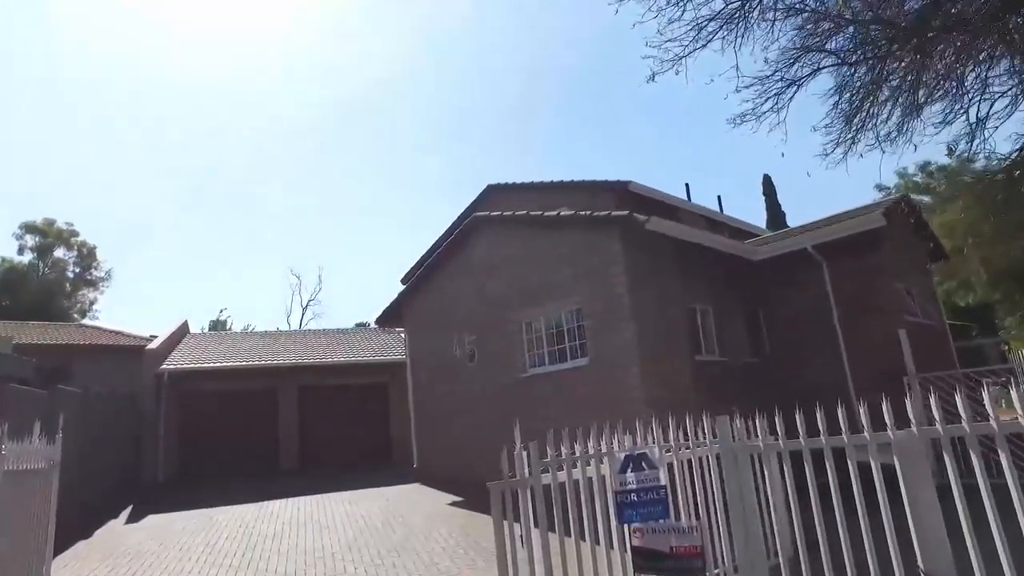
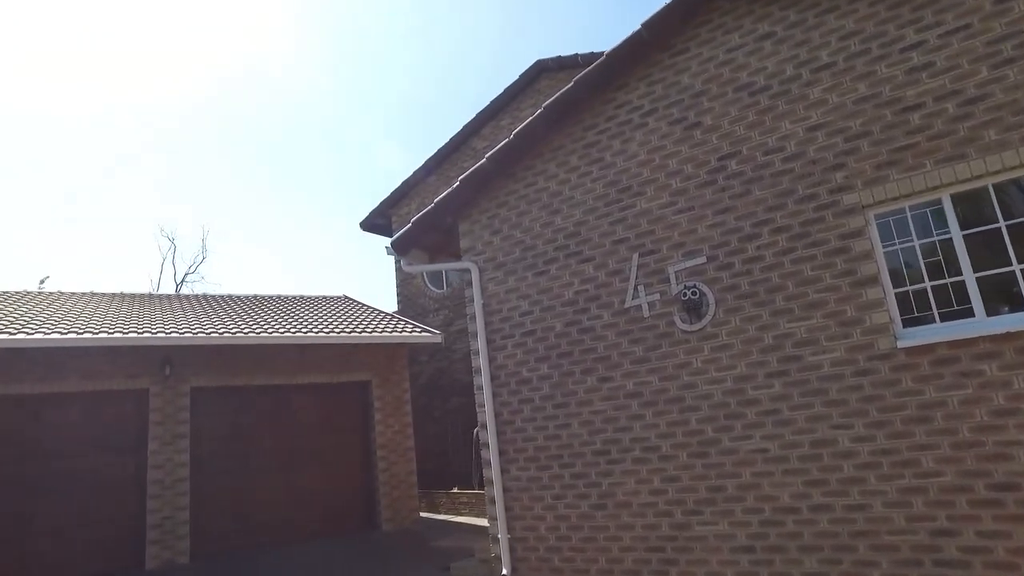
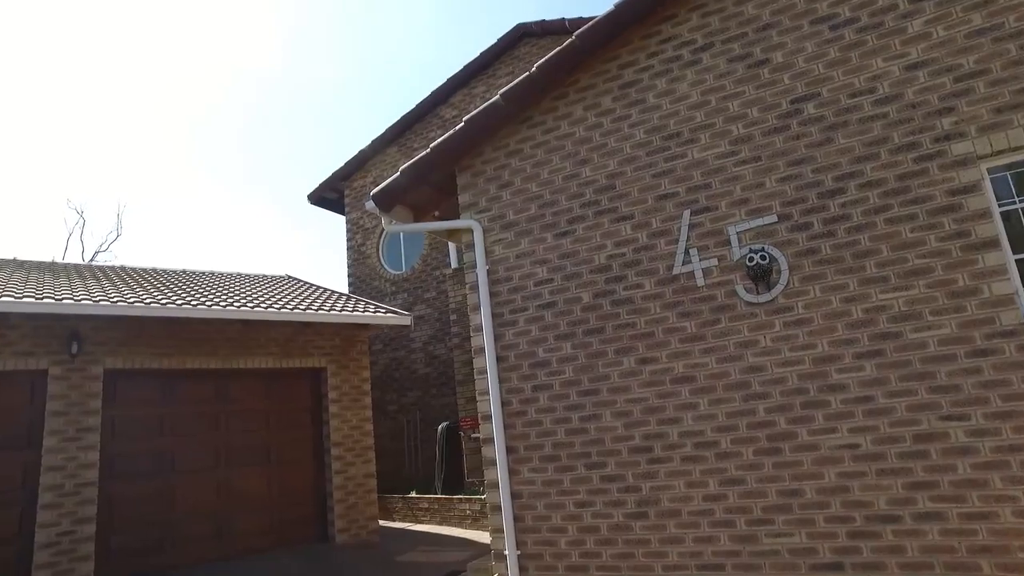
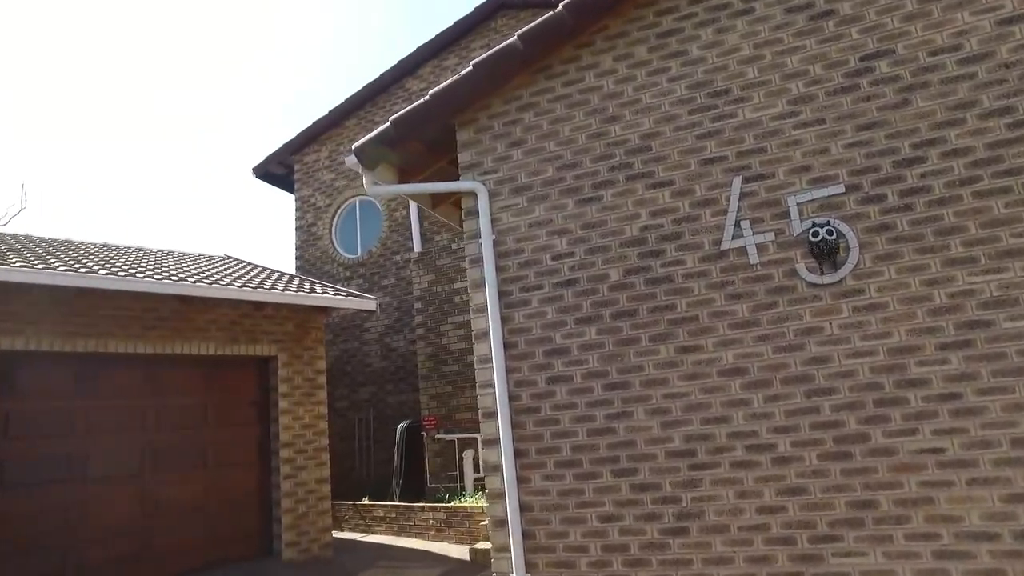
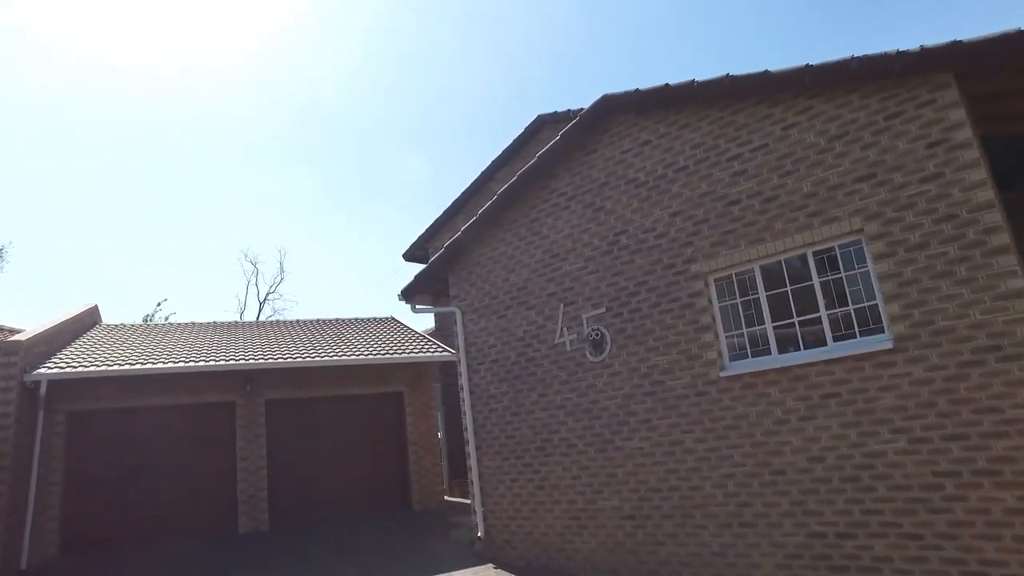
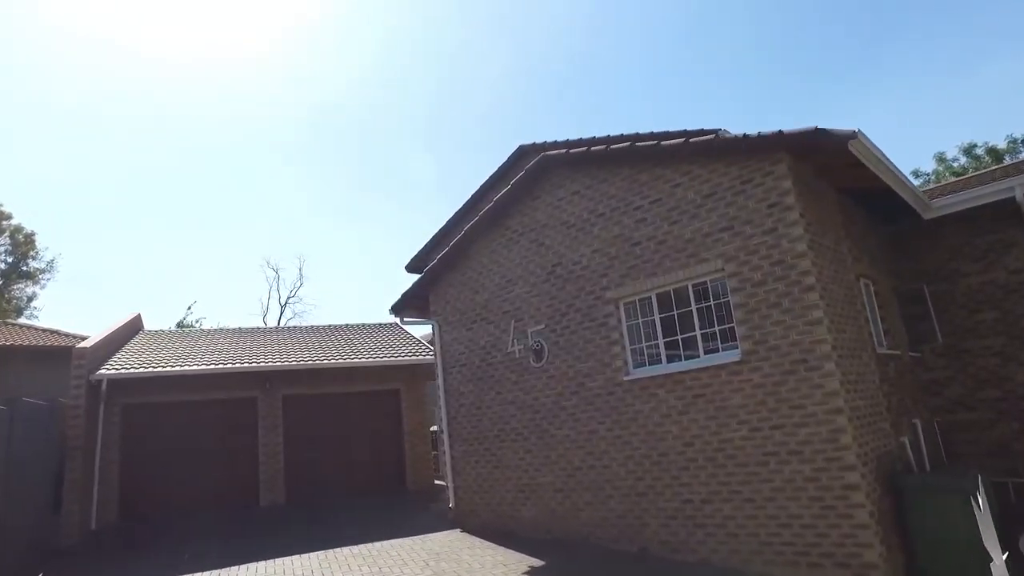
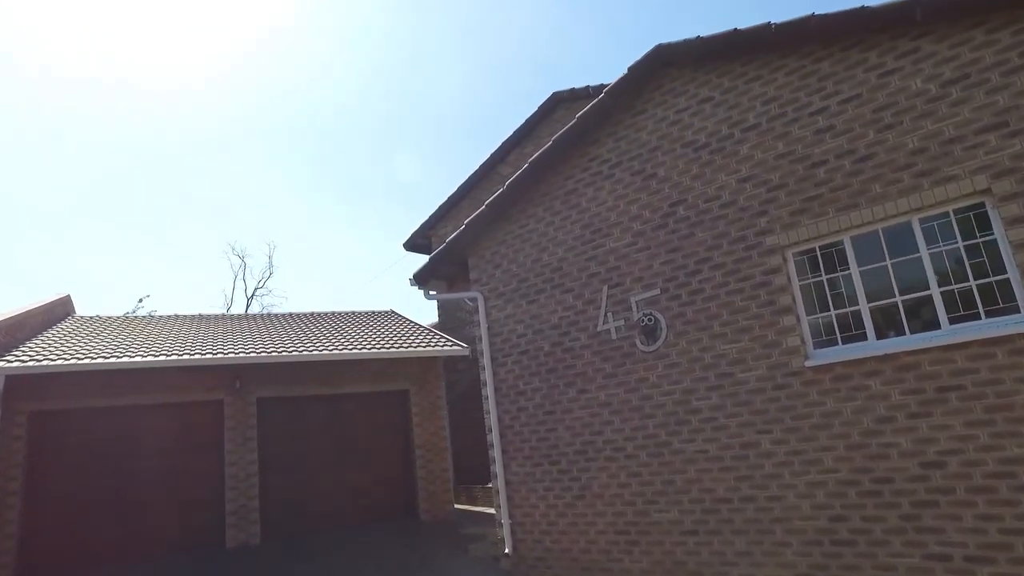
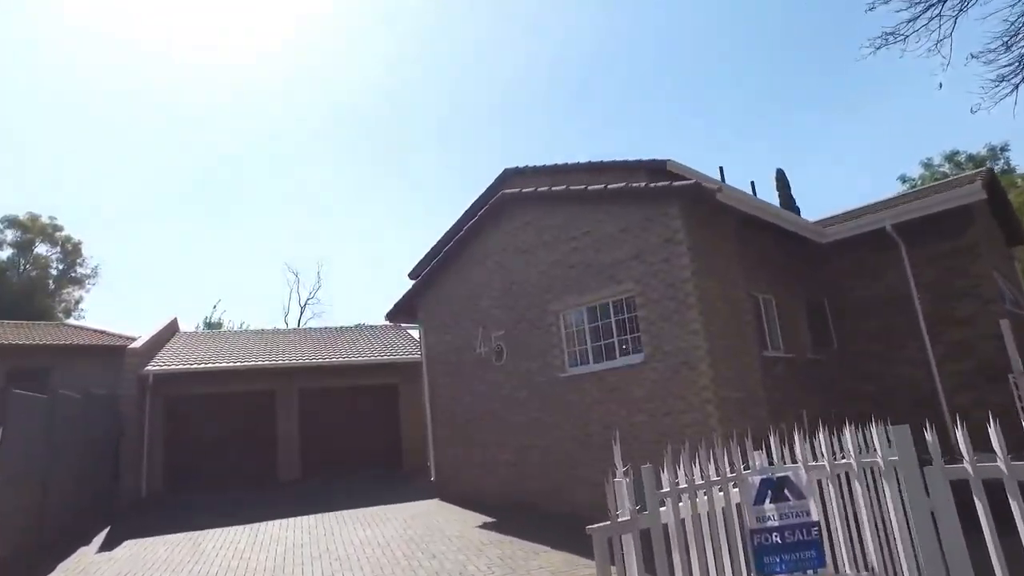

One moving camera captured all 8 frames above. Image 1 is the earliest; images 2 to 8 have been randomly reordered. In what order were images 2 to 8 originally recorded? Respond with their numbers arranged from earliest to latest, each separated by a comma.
8, 6, 5, 7, 2, 3, 4
